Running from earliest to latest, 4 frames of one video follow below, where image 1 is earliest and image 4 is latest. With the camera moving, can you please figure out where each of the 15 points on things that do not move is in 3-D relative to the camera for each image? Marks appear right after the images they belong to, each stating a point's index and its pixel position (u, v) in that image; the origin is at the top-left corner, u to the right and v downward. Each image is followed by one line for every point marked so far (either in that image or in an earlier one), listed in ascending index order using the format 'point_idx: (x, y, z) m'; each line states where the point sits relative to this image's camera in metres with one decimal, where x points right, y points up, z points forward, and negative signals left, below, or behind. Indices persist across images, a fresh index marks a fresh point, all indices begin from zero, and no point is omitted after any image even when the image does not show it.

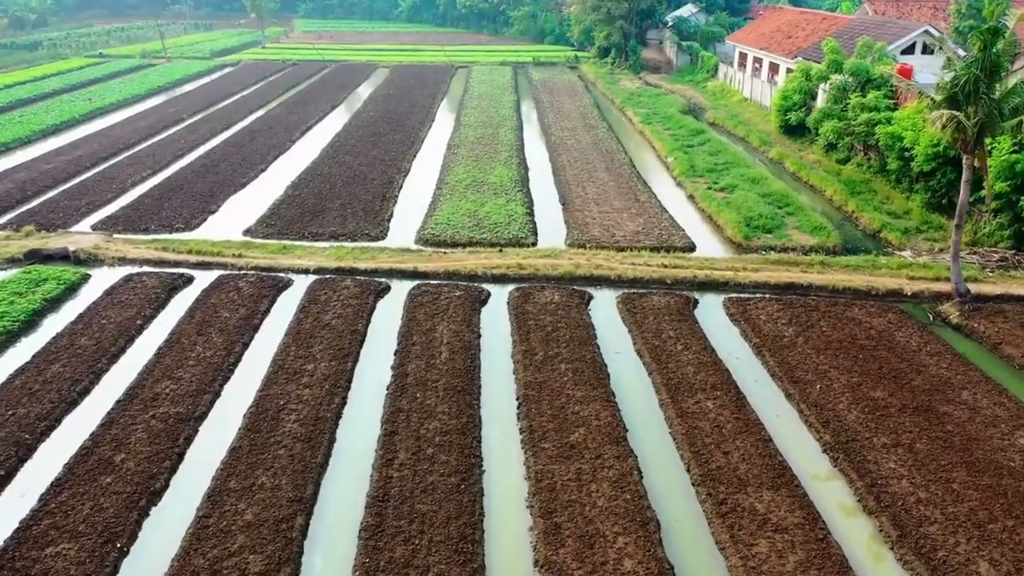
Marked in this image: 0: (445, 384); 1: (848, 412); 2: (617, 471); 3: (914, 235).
0: (-1.0, -1.4, +11.2) m
1: (+4.5, -1.7, +10.6) m
2: (+1.3, -2.2, +9.3) m
3: (+8.9, +1.2, +17.3) m
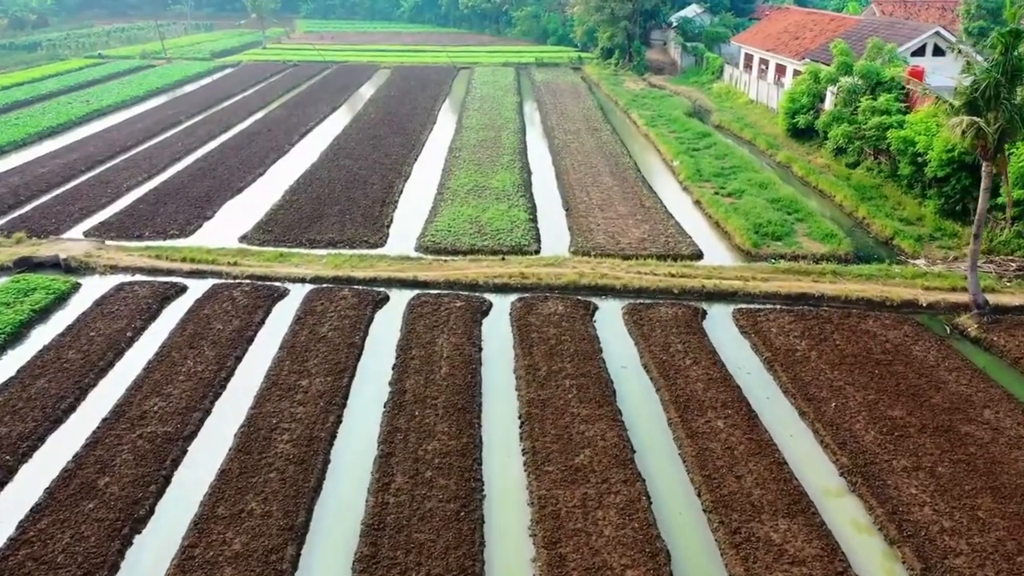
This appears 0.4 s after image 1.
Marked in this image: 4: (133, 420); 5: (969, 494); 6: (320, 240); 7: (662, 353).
0: (-0.9, -1.6, +10.7) m
1: (+4.6, -1.9, +10.1) m
2: (+1.3, -2.4, +8.9) m
3: (+8.9, +1.0, +16.8) m
4: (-5.0, -1.7, +10.3) m
5: (+5.2, -2.4, +9.0) m
6: (-4.2, +1.0, +17.0) m
7: (+2.3, -1.0, +12.1) m
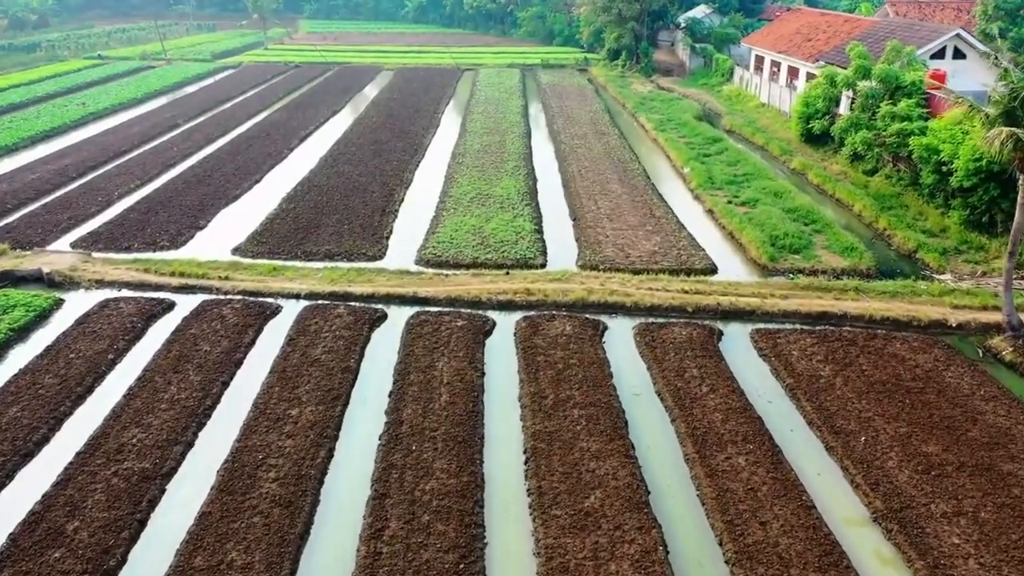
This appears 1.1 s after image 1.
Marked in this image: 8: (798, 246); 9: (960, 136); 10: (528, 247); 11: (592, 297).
0: (-0.9, -1.9, +10.0) m
1: (+4.6, -2.2, +9.3) m
2: (+1.3, -2.7, +8.1) m
3: (+9.0, +0.6, +16.0) m
4: (-4.9, -2.0, +9.6) m
5: (+5.3, -2.7, +8.2) m
6: (-4.1, +0.7, +16.3) m
7: (+2.4, -1.3, +11.3) m
8: (+6.0, +0.9, +16.3) m
9: (+9.7, +3.3, +17.0) m
10: (+0.3, +0.9, +16.5) m
11: (+1.4, -0.2, +13.9) m
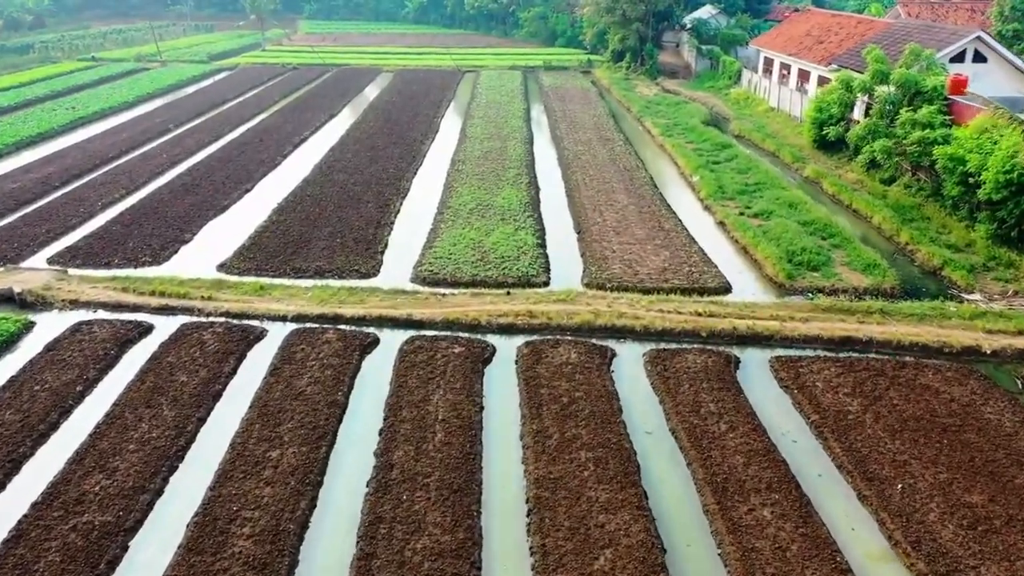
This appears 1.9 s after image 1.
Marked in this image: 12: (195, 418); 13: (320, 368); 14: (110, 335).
0: (-0.9, -2.2, +9.1) m
1: (+4.6, -2.6, +8.4) m
2: (+1.3, -3.1, +7.2) m
3: (+9.0, +0.3, +15.1) m
4: (-4.9, -2.4, +8.7) m
5: (+5.3, -3.1, +7.3) m
6: (-4.0, +0.4, +15.4) m
7: (+2.4, -1.7, +10.4) m
8: (+6.0, +0.5, +15.4) m
9: (+9.8, +2.9, +16.1) m
10: (+0.4, +0.5, +15.6) m
11: (+1.4, -0.5, +13.0) m
12: (-4.2, -1.7, +10.4) m
13: (-2.8, -1.2, +11.6) m
14: (-6.5, -0.8, +12.6) m
